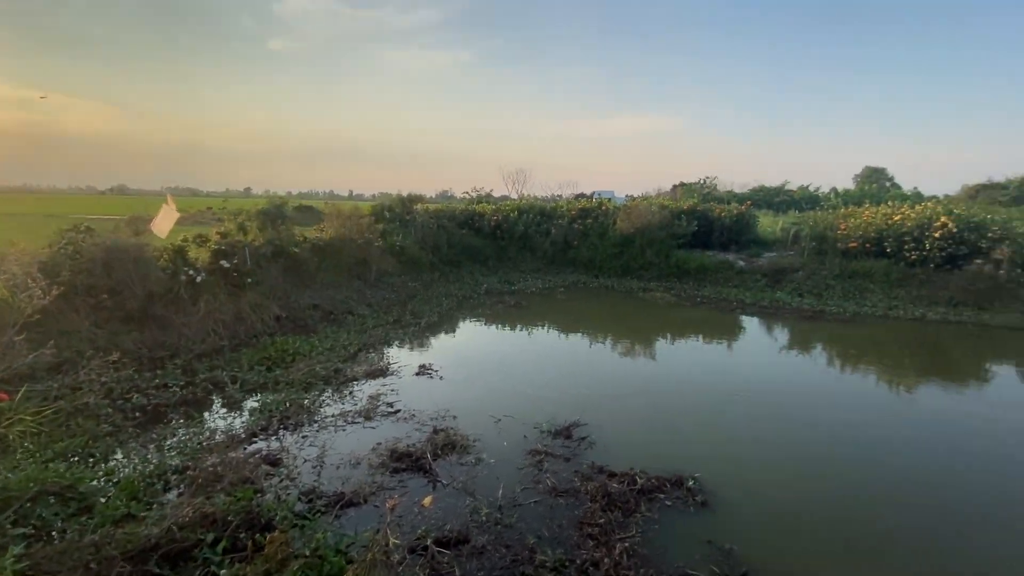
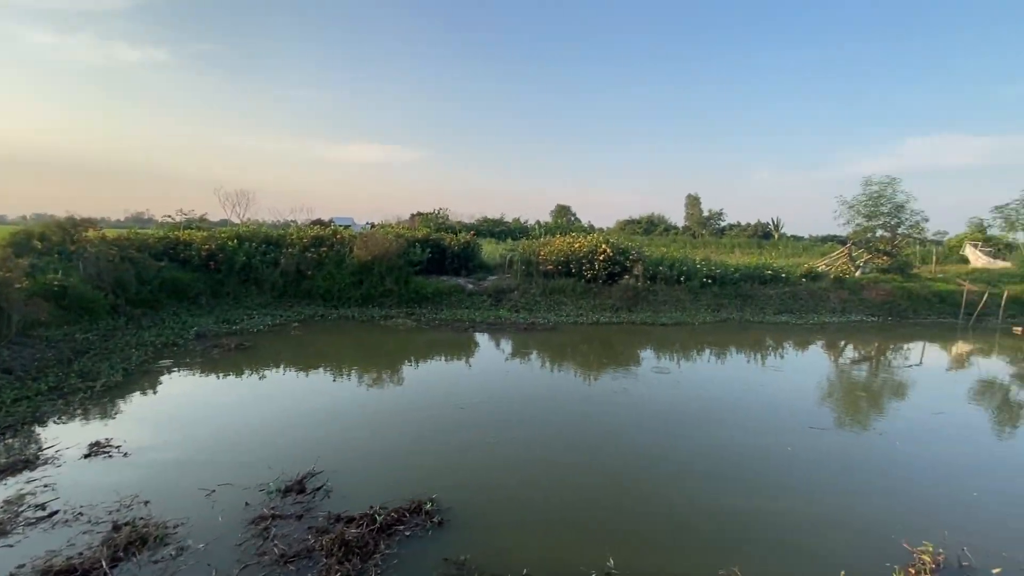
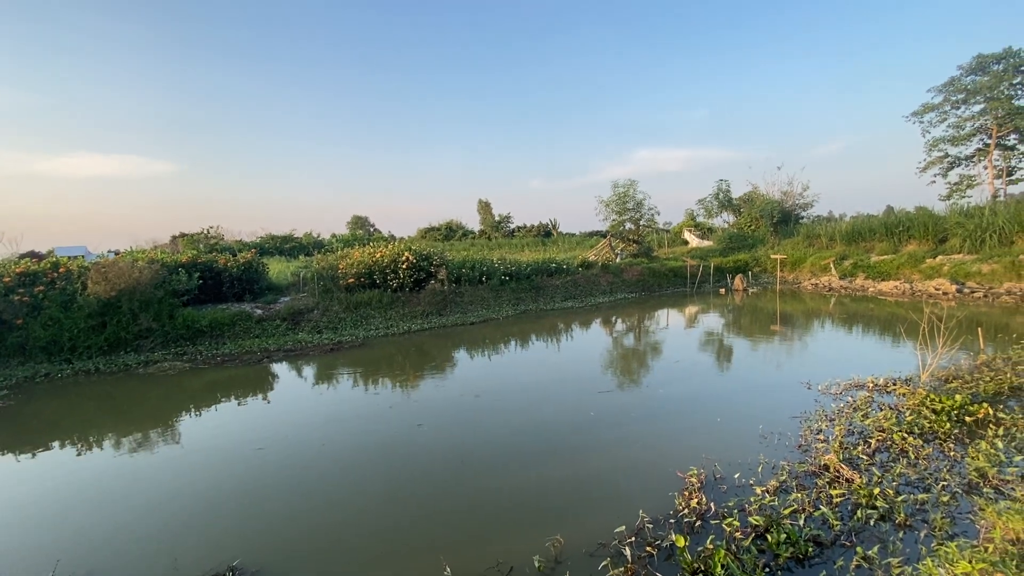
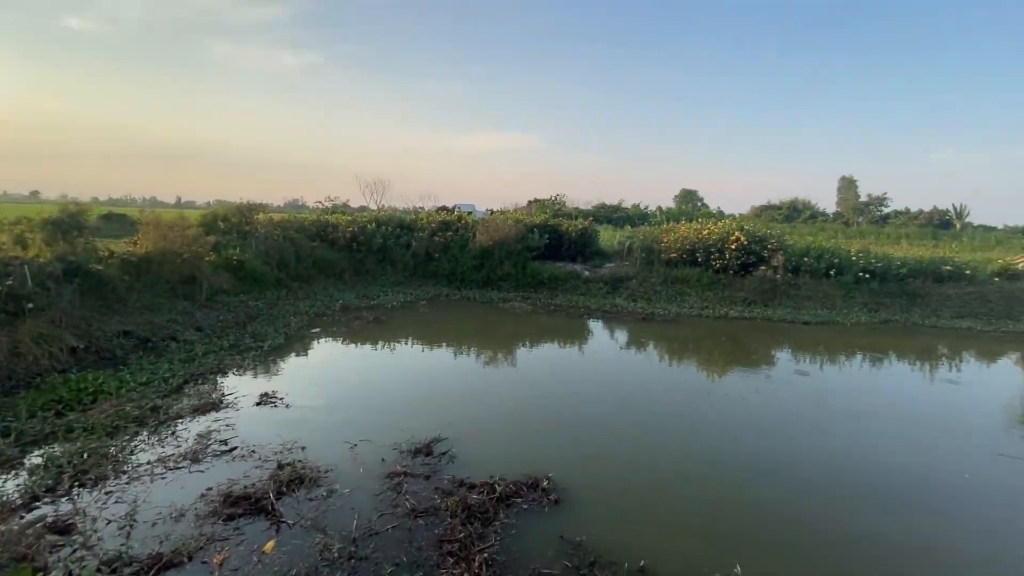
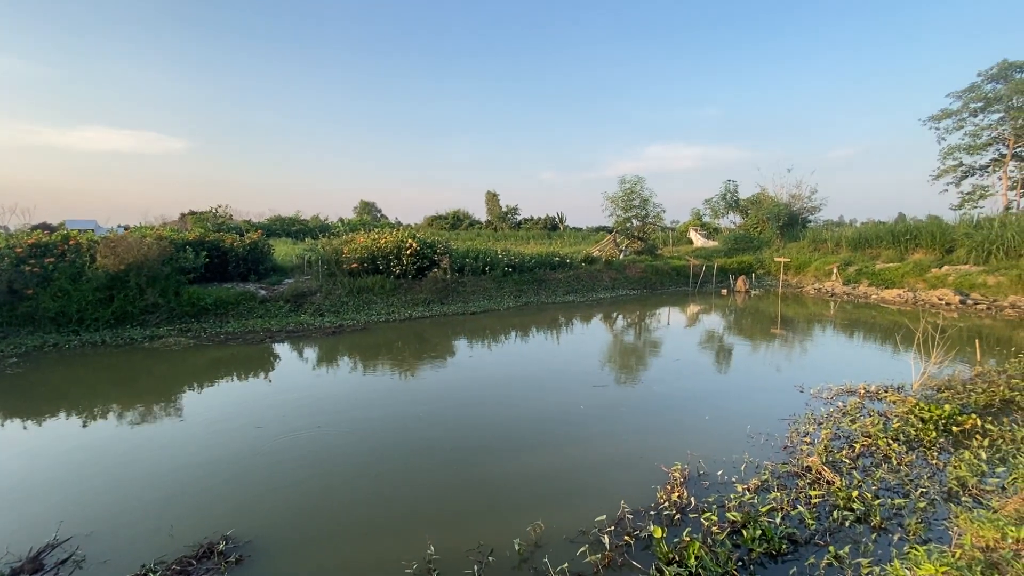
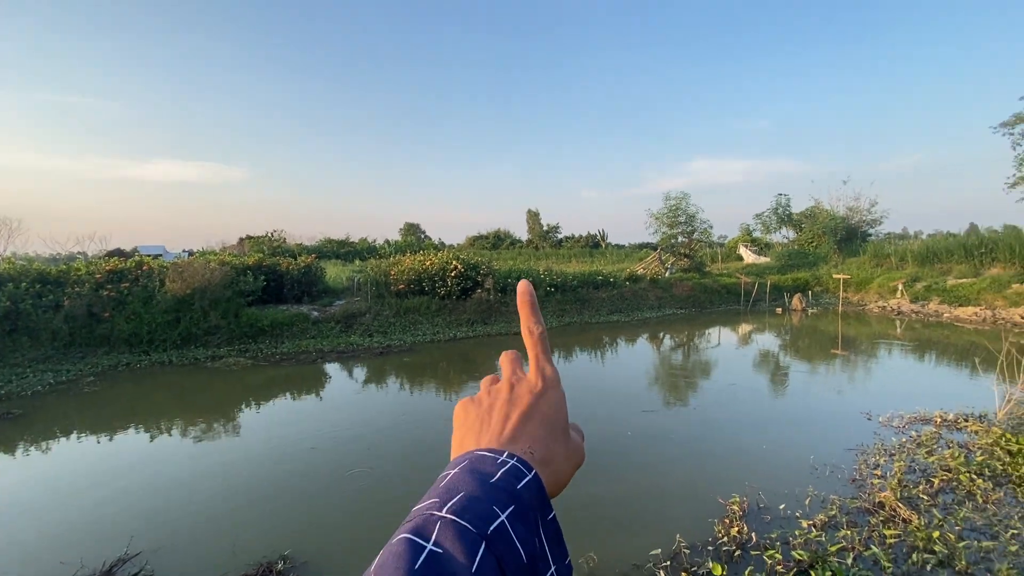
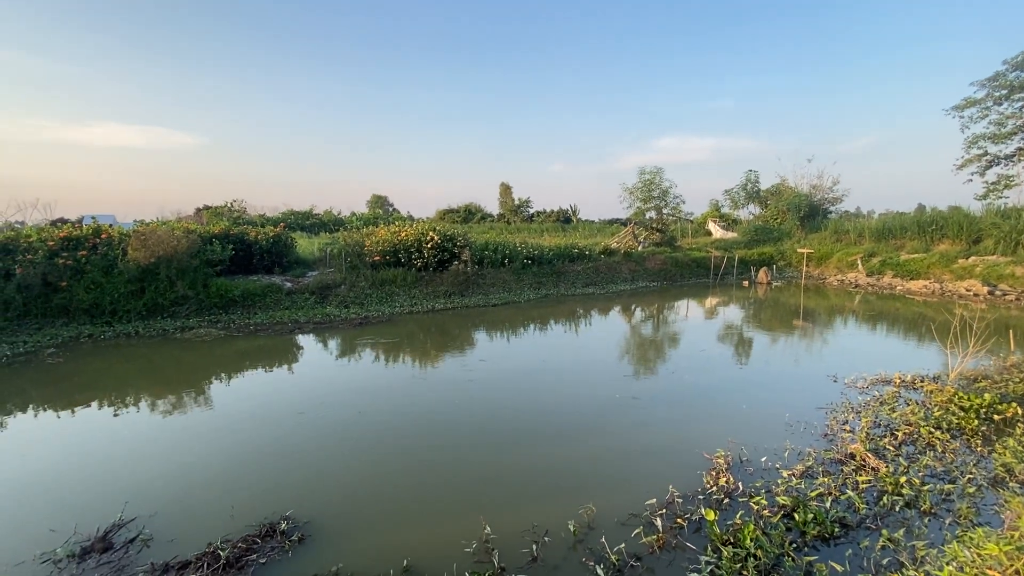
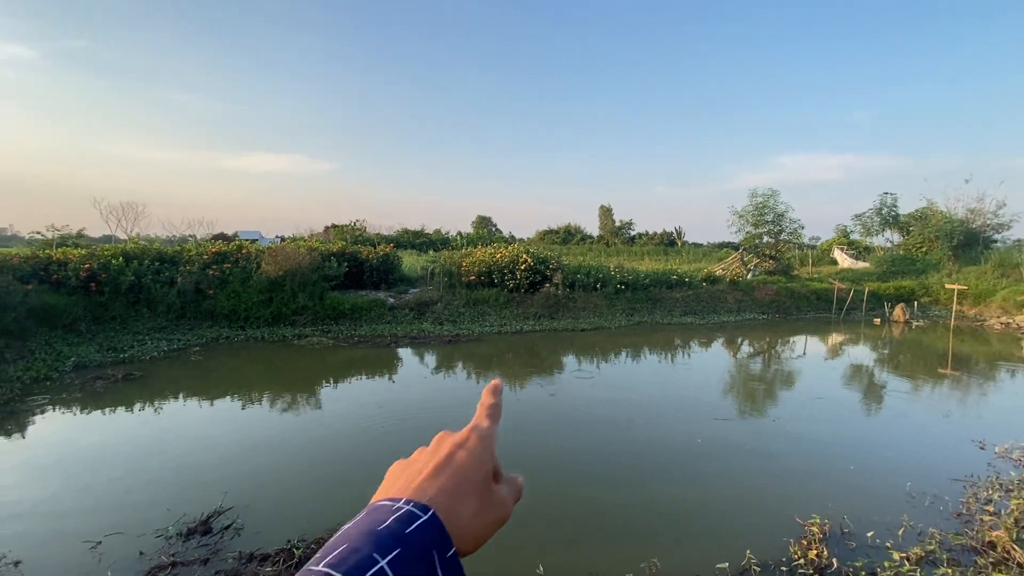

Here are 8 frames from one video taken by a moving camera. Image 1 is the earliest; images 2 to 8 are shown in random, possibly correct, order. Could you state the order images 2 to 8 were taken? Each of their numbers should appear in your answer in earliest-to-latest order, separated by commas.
4, 2, 8, 6, 5, 7, 3
